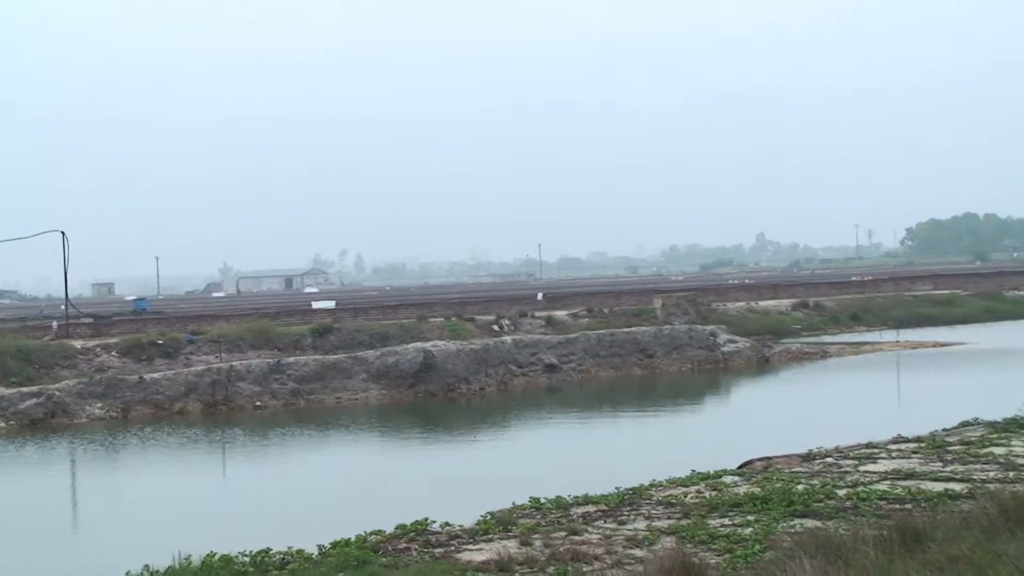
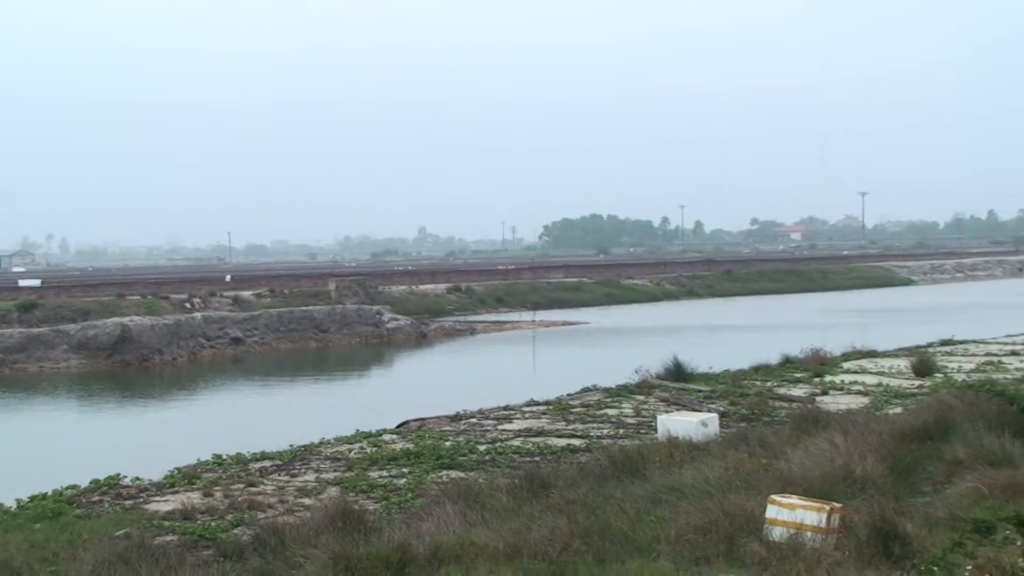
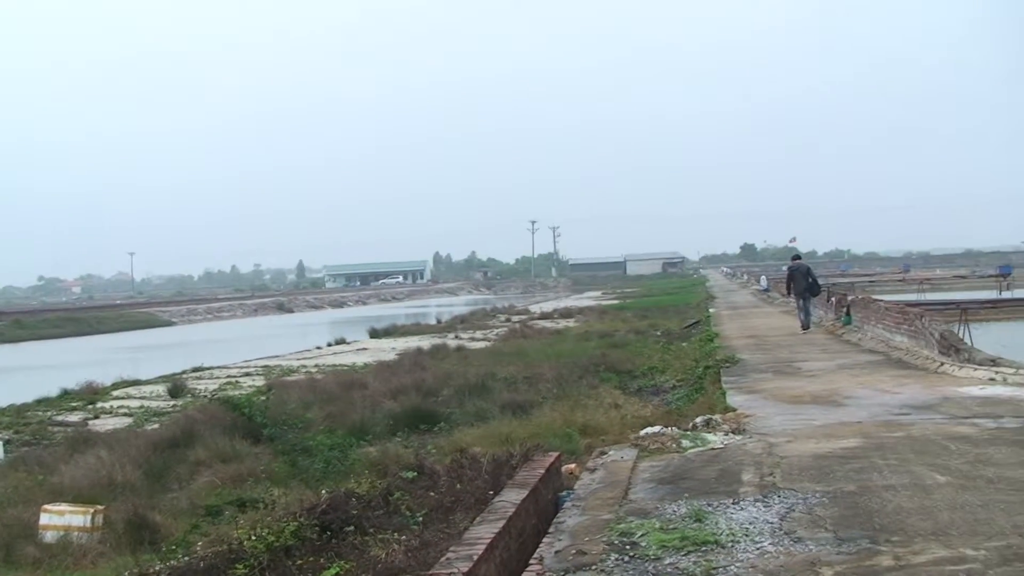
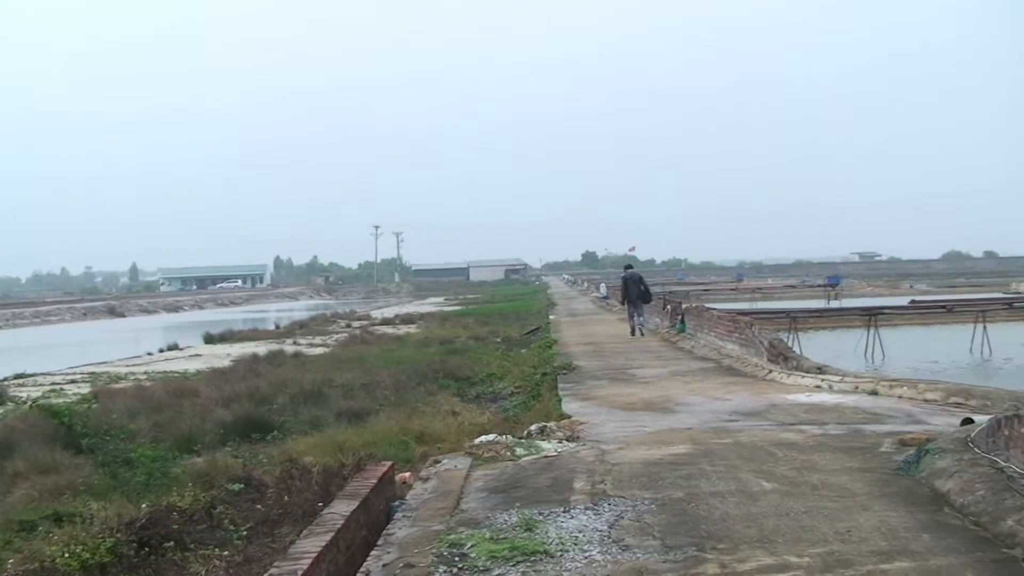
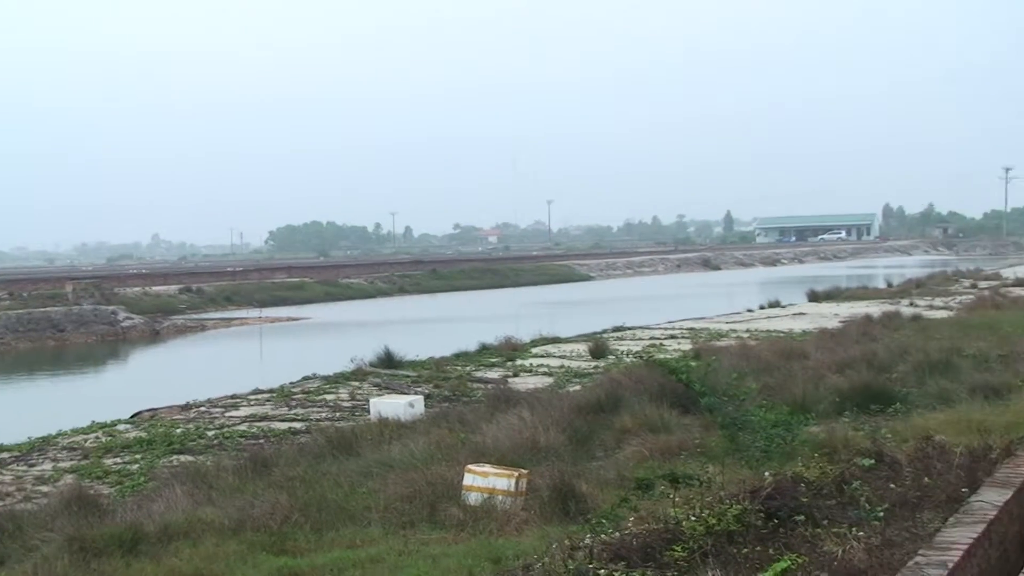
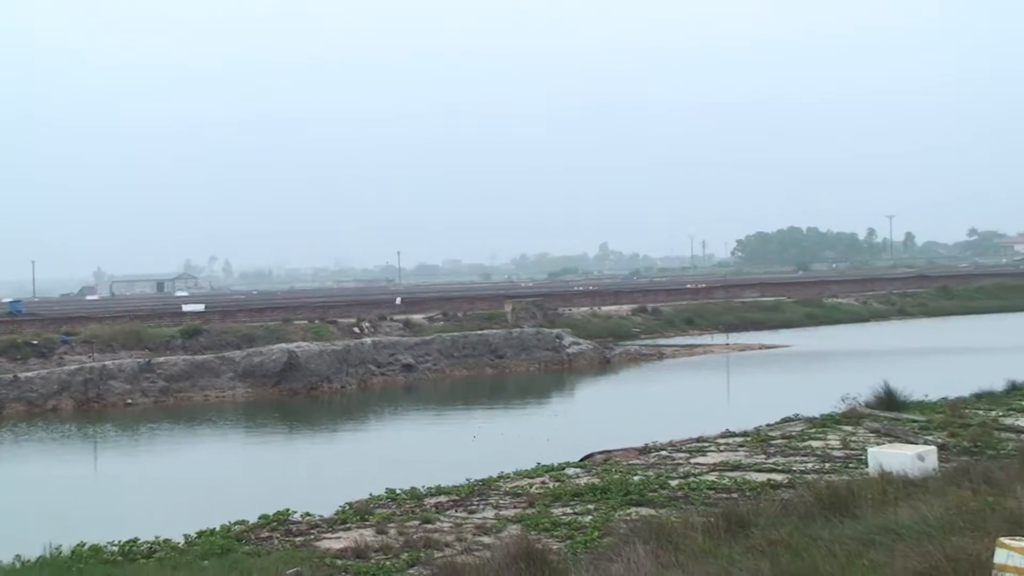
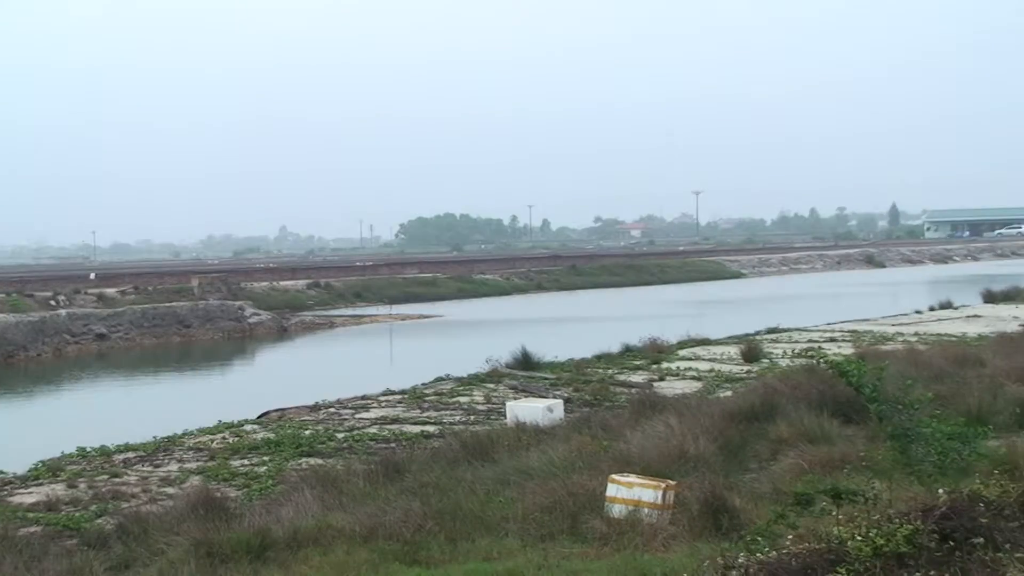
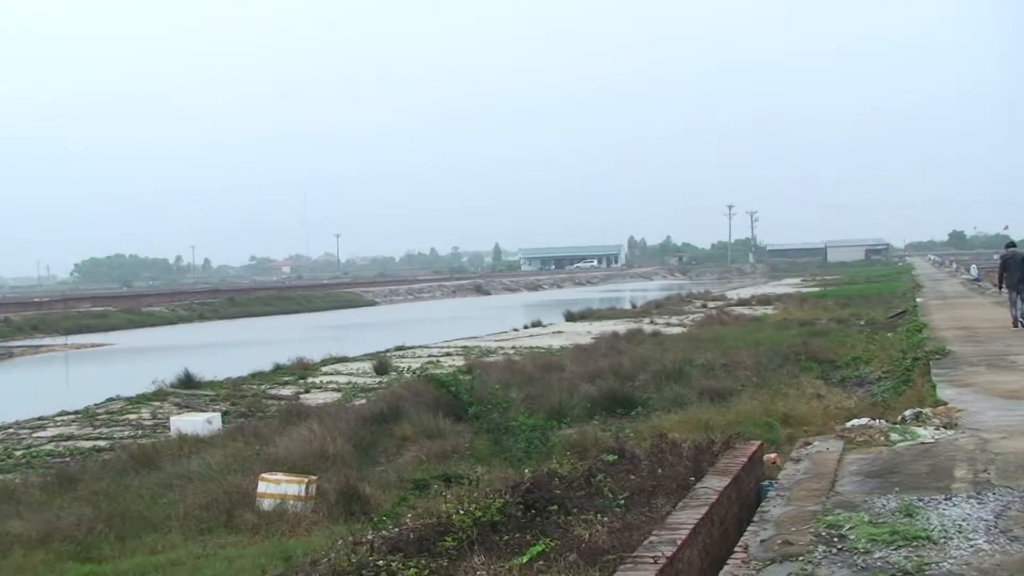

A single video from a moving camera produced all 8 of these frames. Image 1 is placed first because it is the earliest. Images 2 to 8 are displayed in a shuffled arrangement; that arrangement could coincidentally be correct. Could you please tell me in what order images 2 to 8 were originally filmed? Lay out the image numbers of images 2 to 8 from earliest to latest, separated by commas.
6, 2, 7, 5, 8, 3, 4
